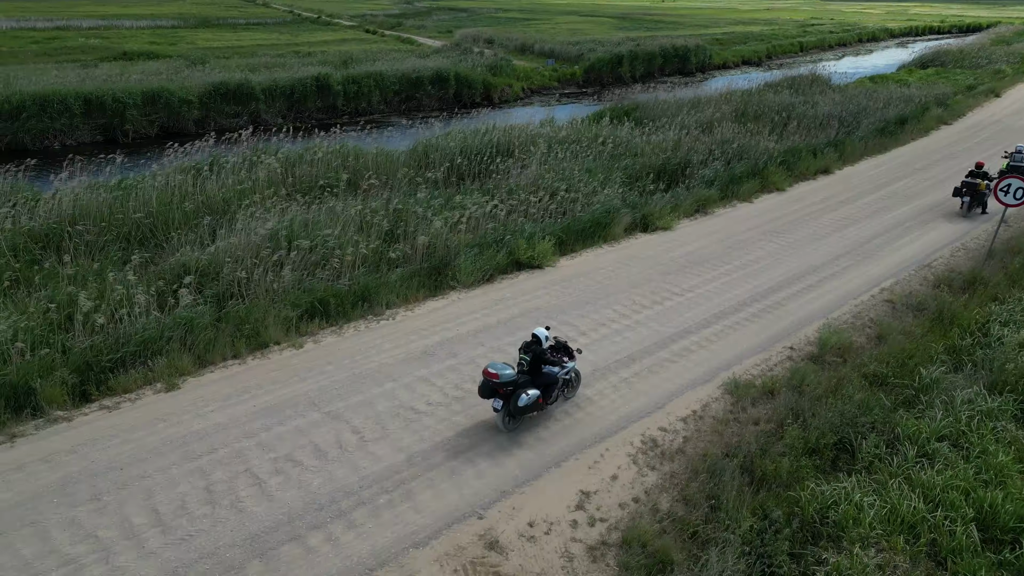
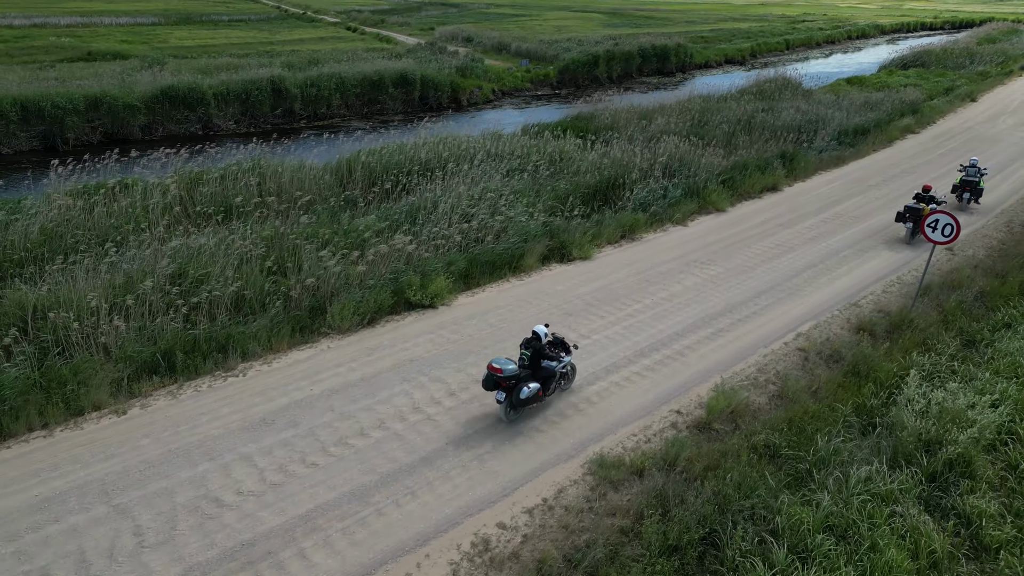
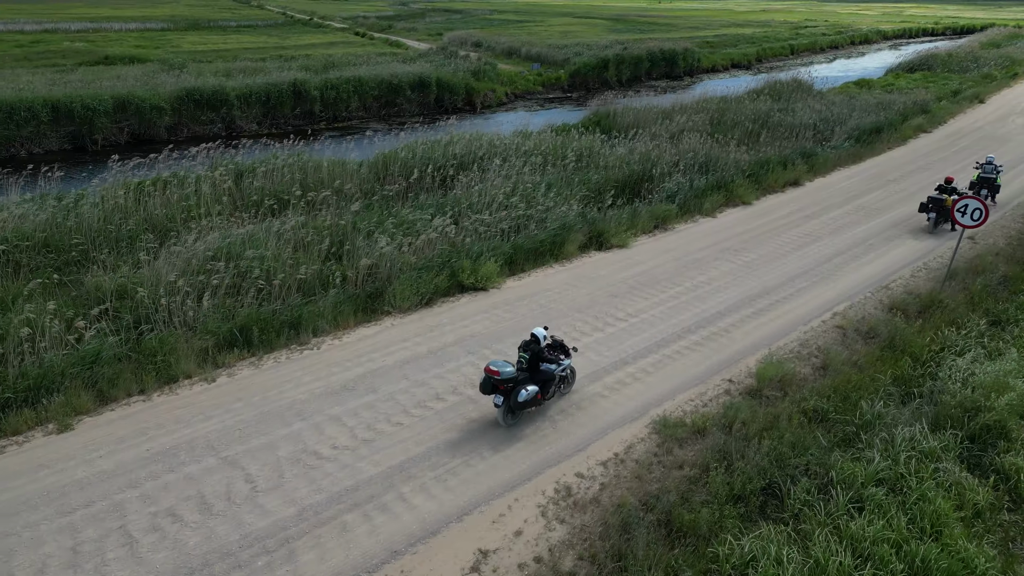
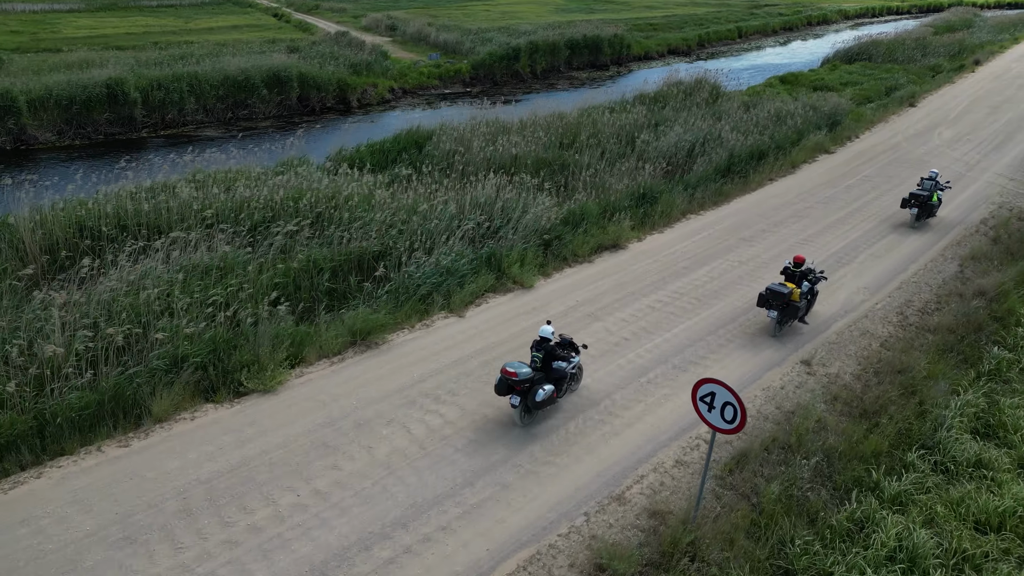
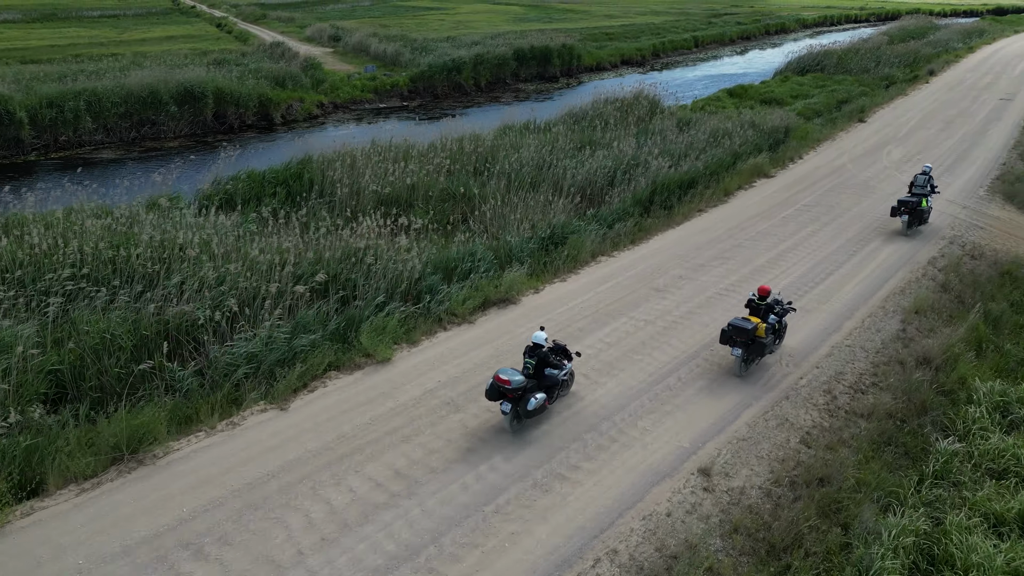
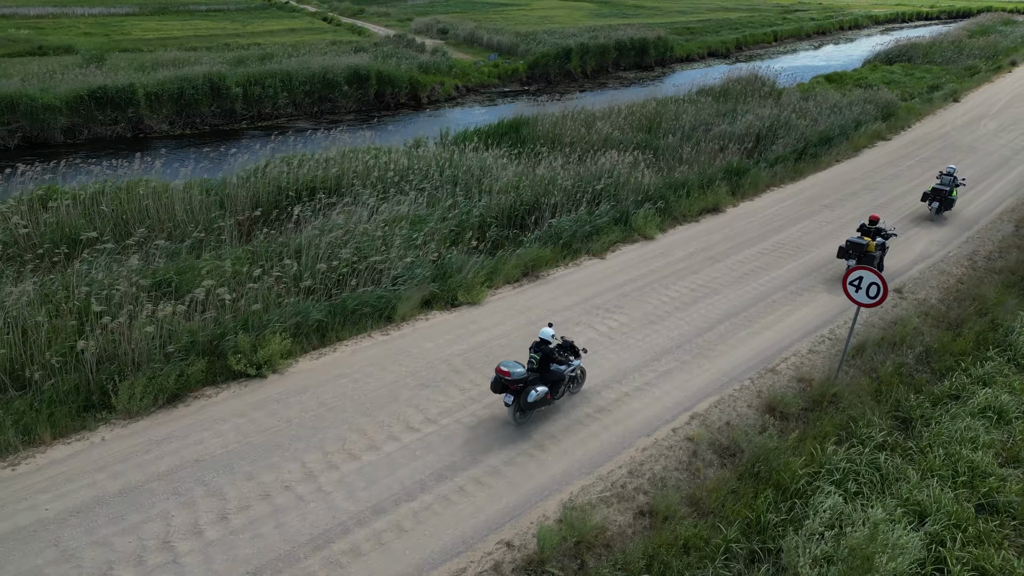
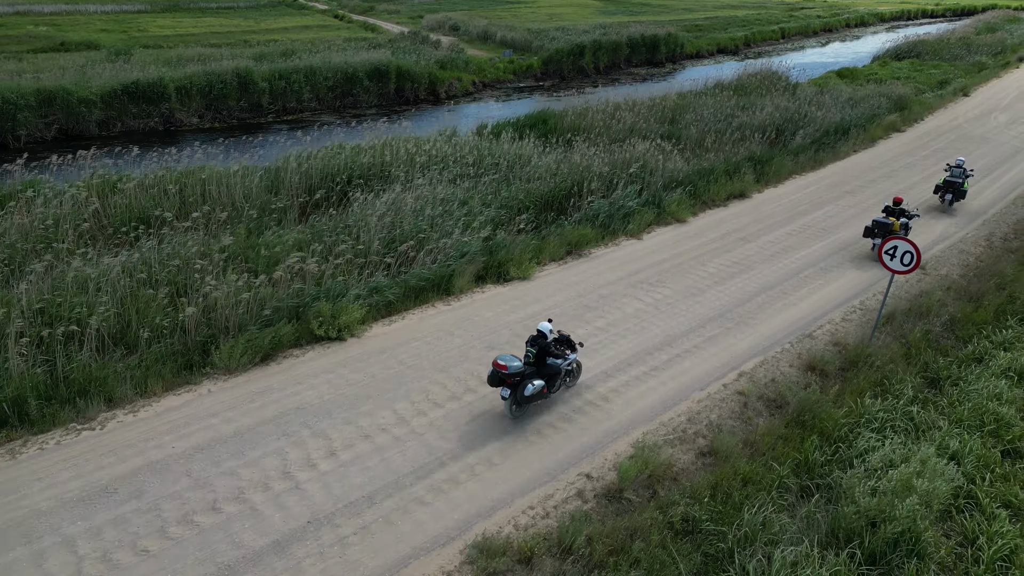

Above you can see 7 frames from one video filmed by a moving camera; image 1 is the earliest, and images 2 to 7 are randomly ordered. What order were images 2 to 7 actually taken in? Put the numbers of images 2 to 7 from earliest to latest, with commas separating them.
3, 2, 7, 6, 4, 5
